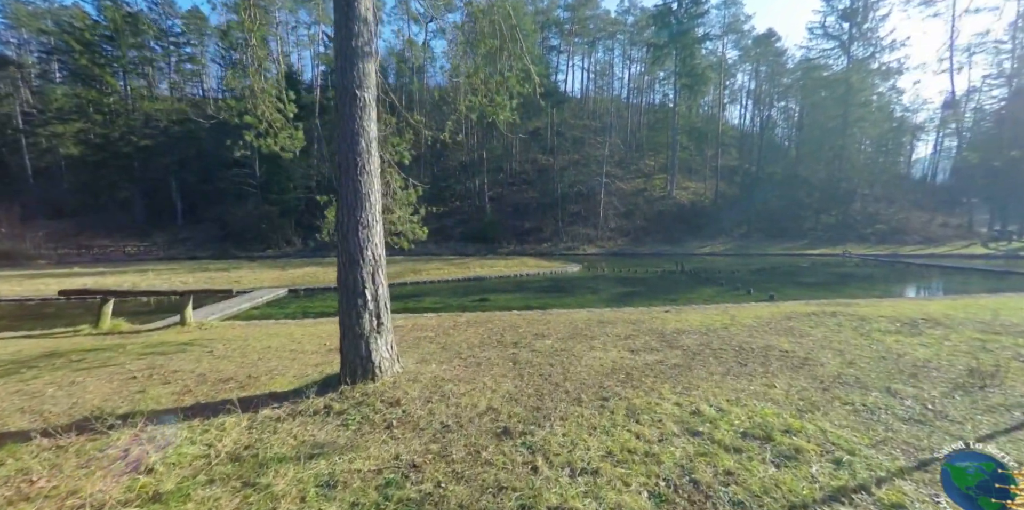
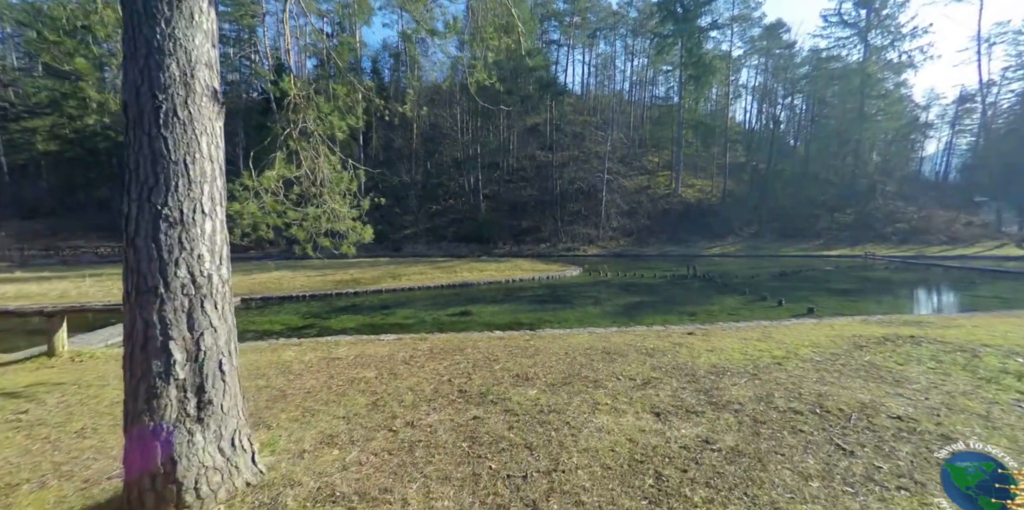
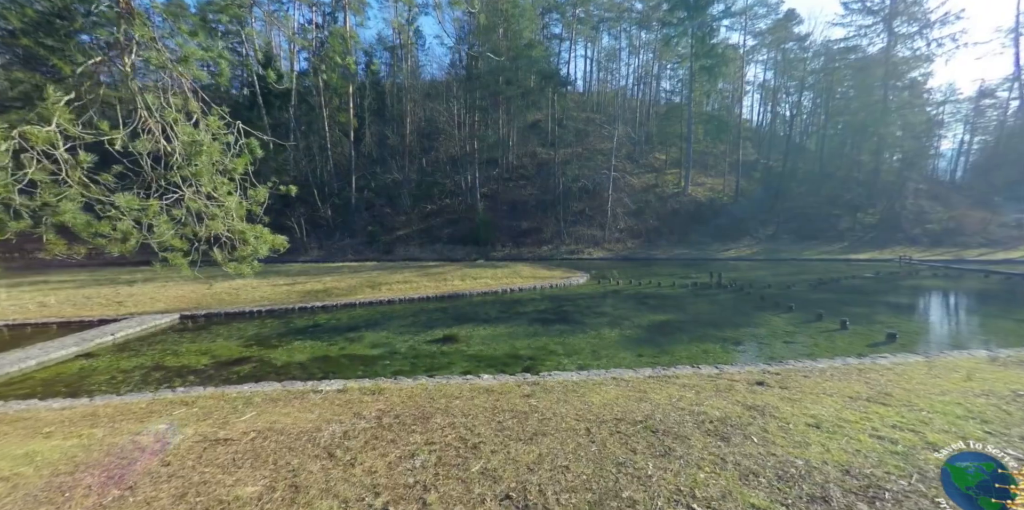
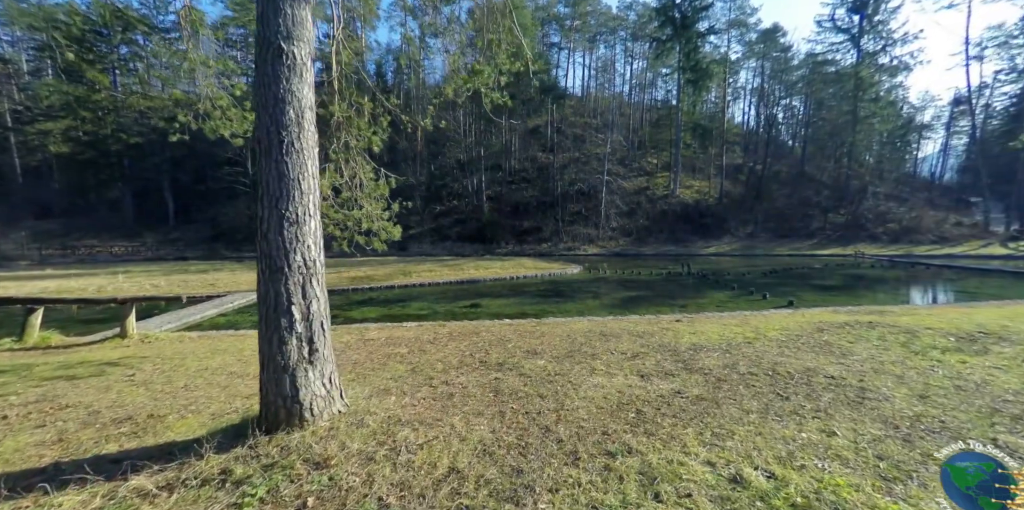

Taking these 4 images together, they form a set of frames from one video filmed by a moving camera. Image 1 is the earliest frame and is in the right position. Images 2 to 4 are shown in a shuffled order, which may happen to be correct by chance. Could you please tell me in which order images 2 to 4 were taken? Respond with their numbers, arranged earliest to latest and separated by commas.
4, 2, 3
